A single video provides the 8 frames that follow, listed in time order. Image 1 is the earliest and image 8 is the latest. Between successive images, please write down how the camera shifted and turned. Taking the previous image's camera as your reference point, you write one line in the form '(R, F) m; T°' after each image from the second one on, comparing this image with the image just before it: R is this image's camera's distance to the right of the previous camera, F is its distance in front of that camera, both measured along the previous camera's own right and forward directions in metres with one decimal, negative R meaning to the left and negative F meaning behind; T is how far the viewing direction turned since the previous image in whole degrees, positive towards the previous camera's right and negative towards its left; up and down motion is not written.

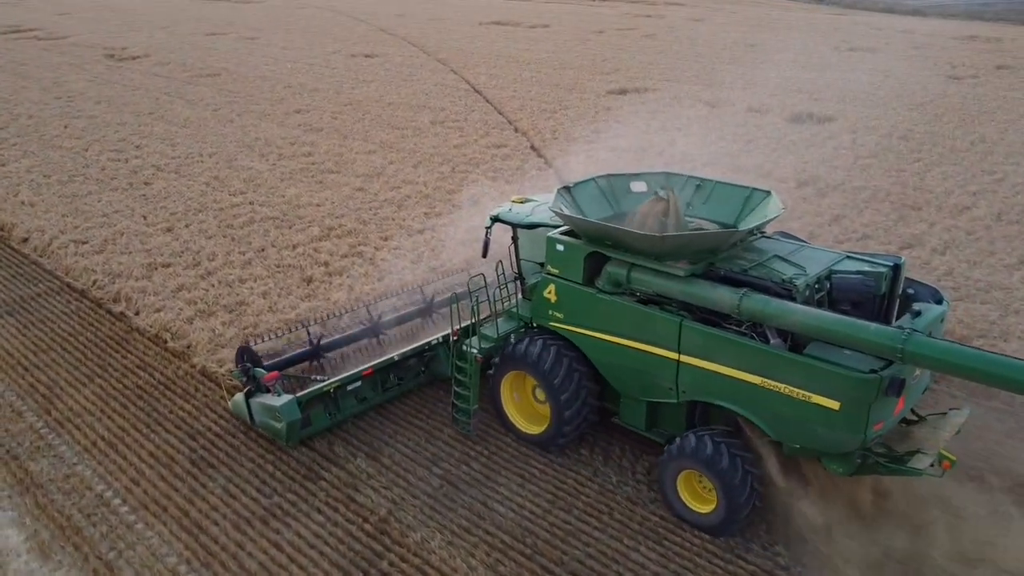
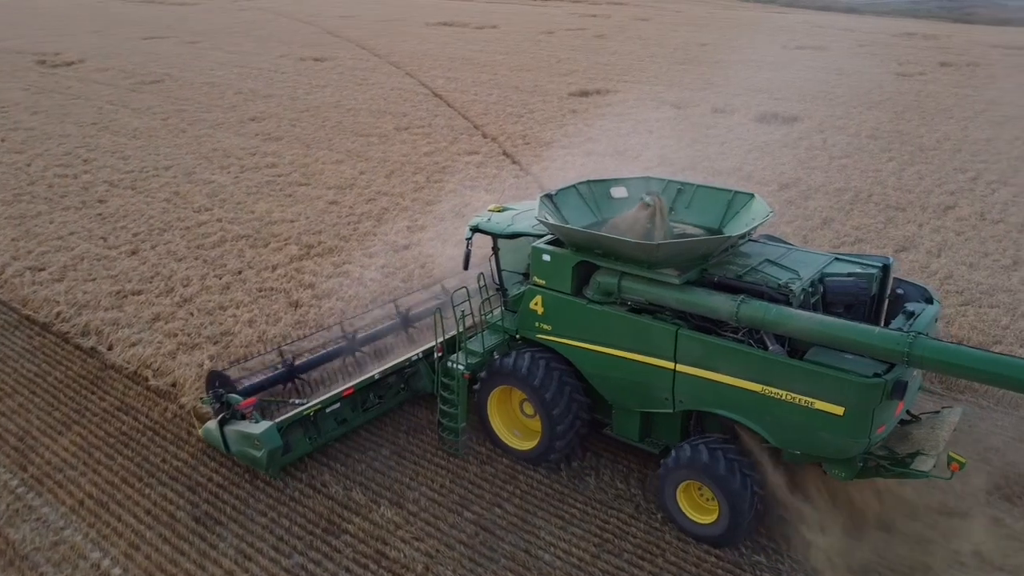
(-0.7, +0.5) m; +4°
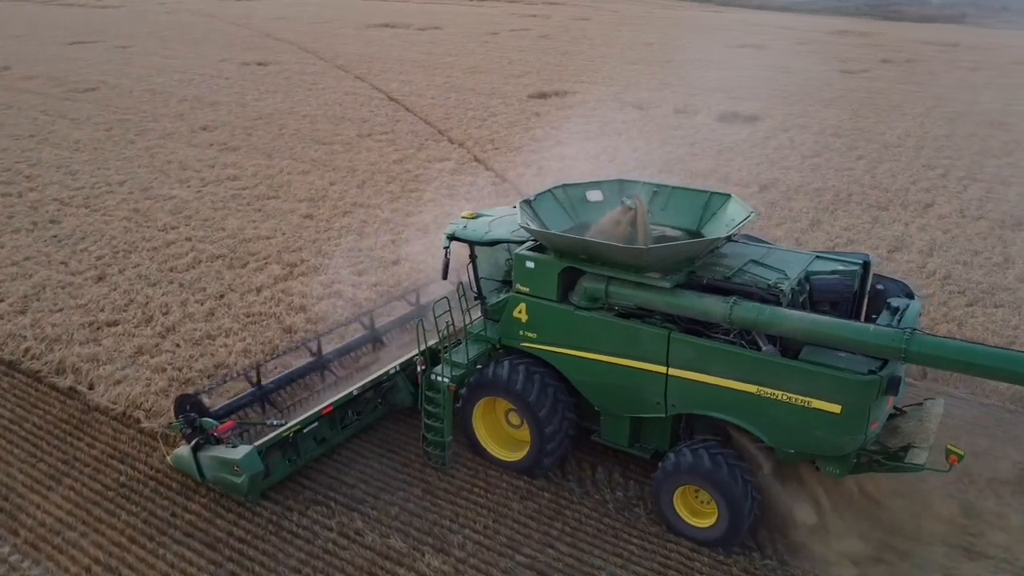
(-0.8, +0.4) m; +4°
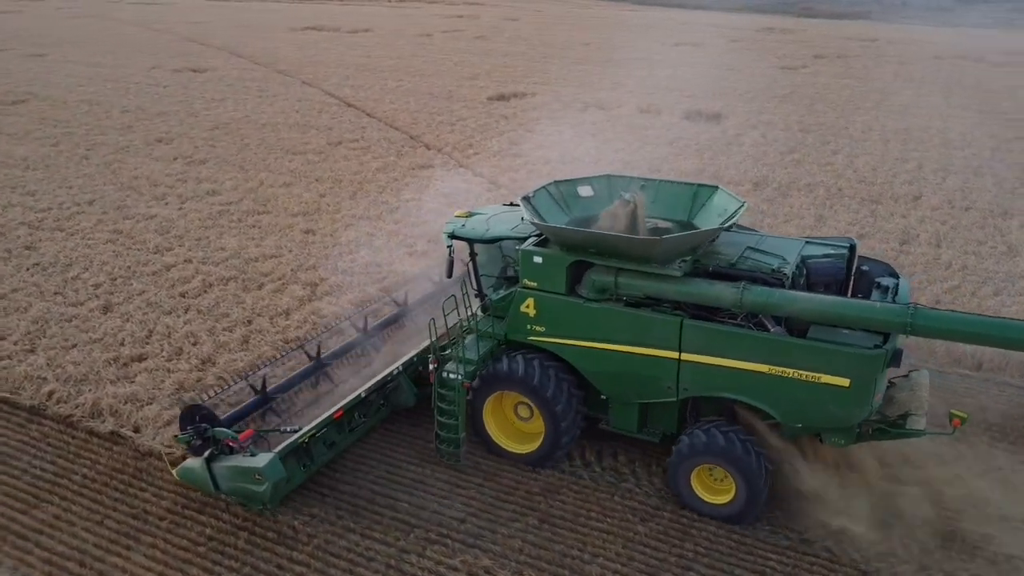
(-1.4, +0.3) m; +6°
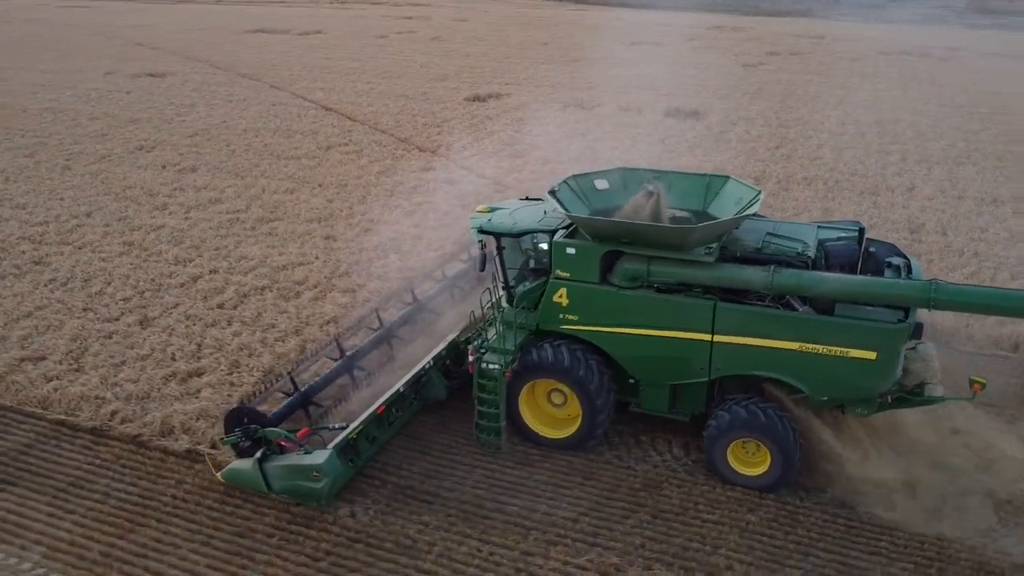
(-1.2, 0.0) m; +4°
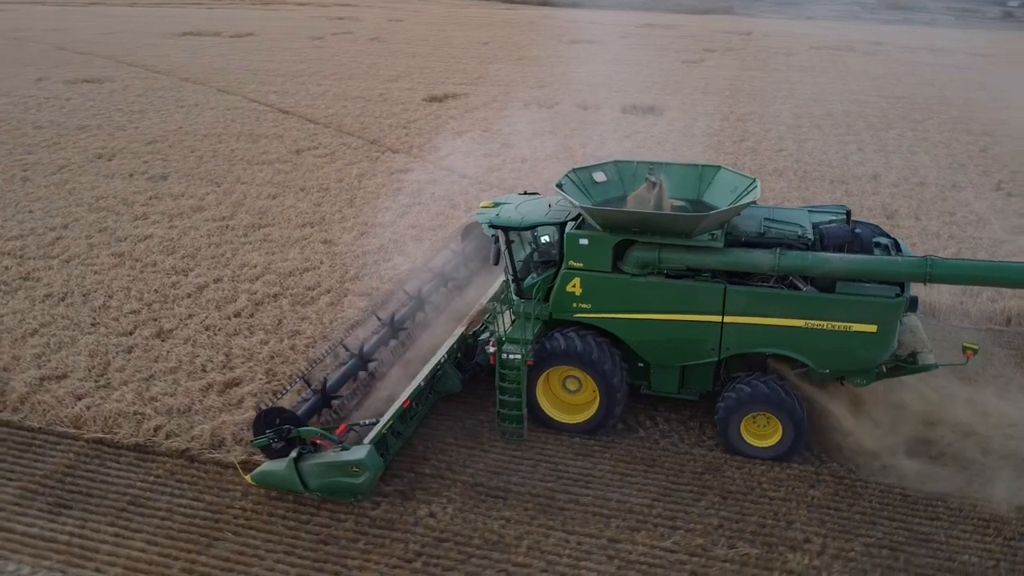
(-1.1, 0.0) m; +5°
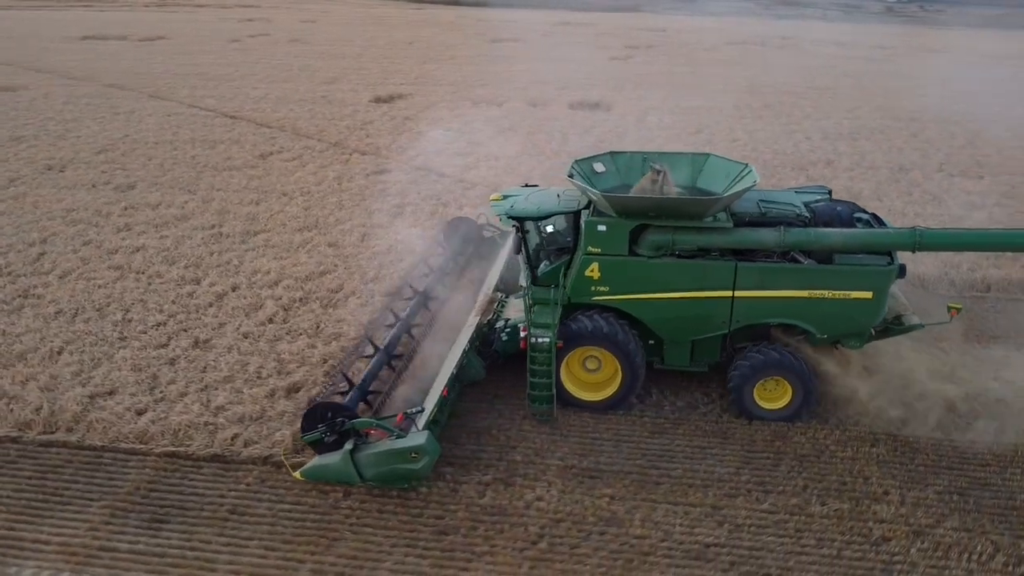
(-1.5, -0.1) m; +7°
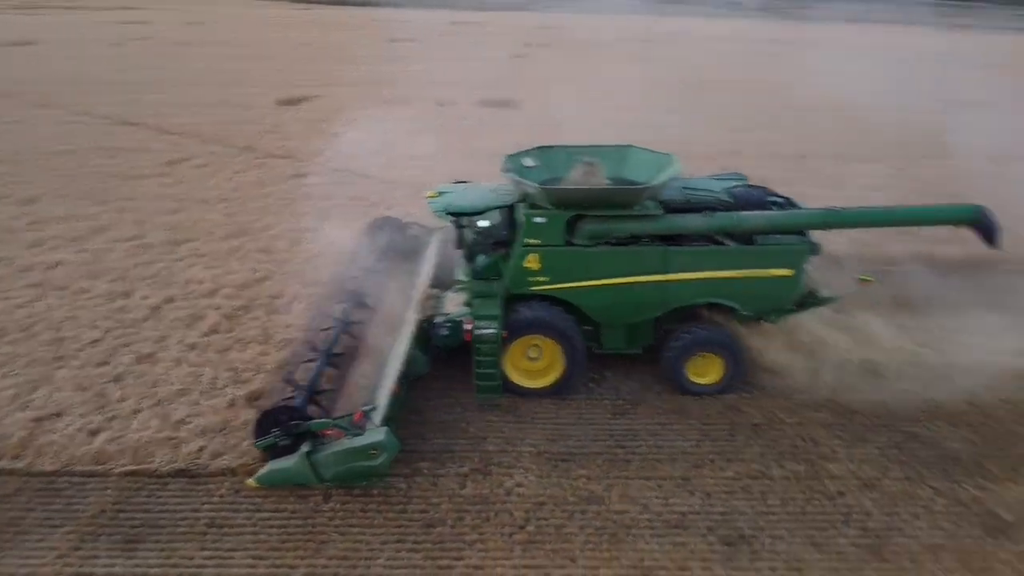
(-0.6, -0.1) m; +7°
